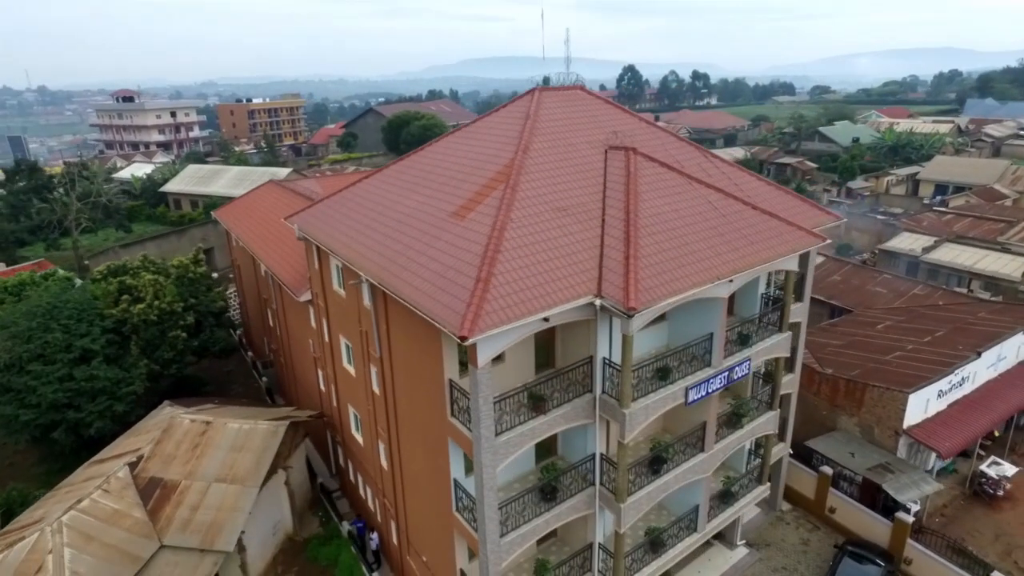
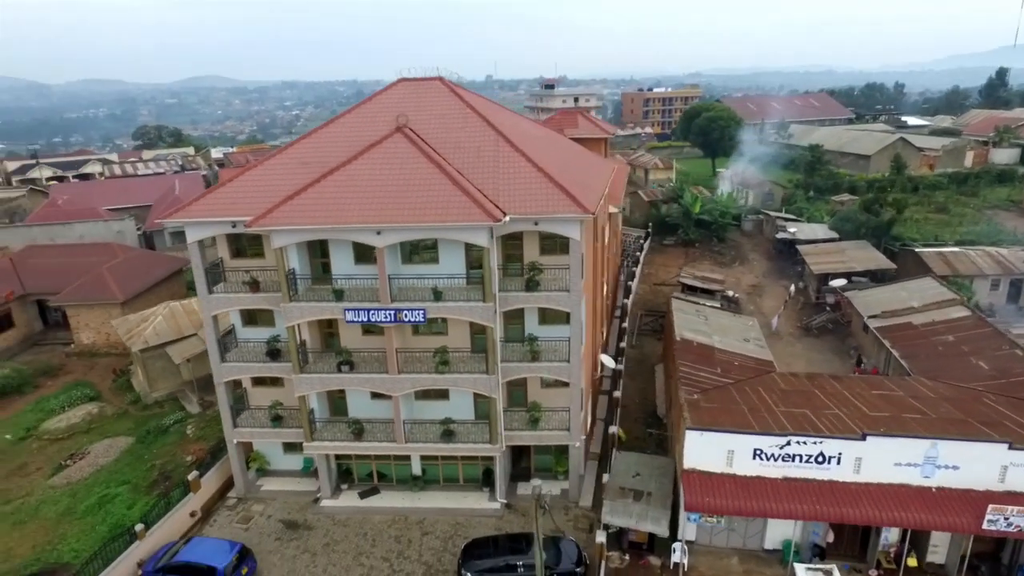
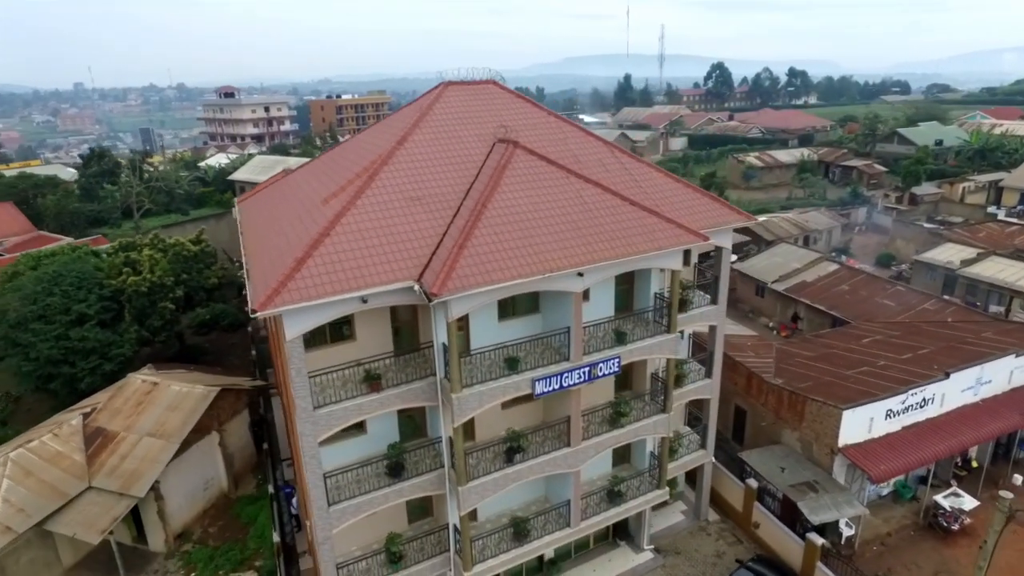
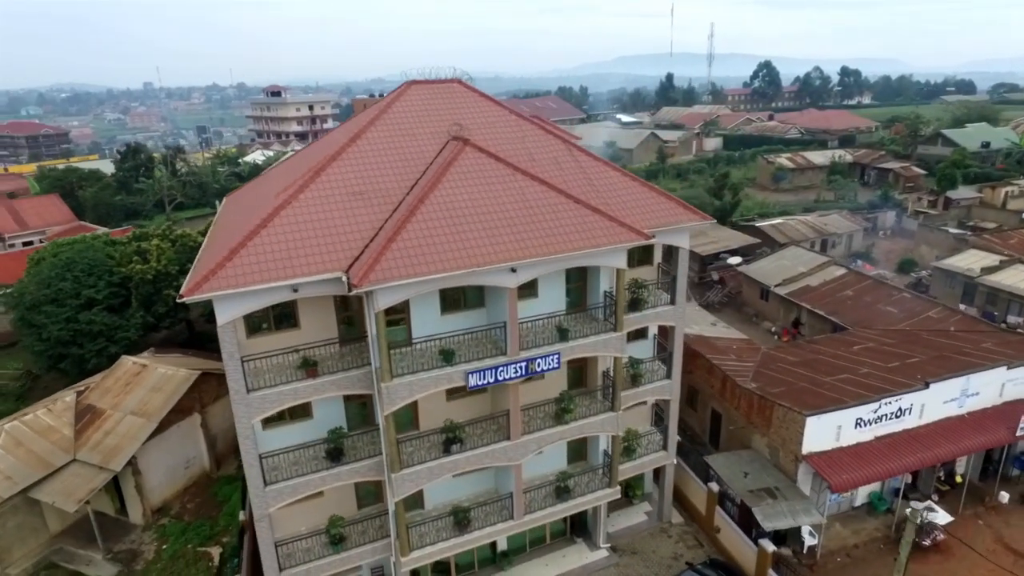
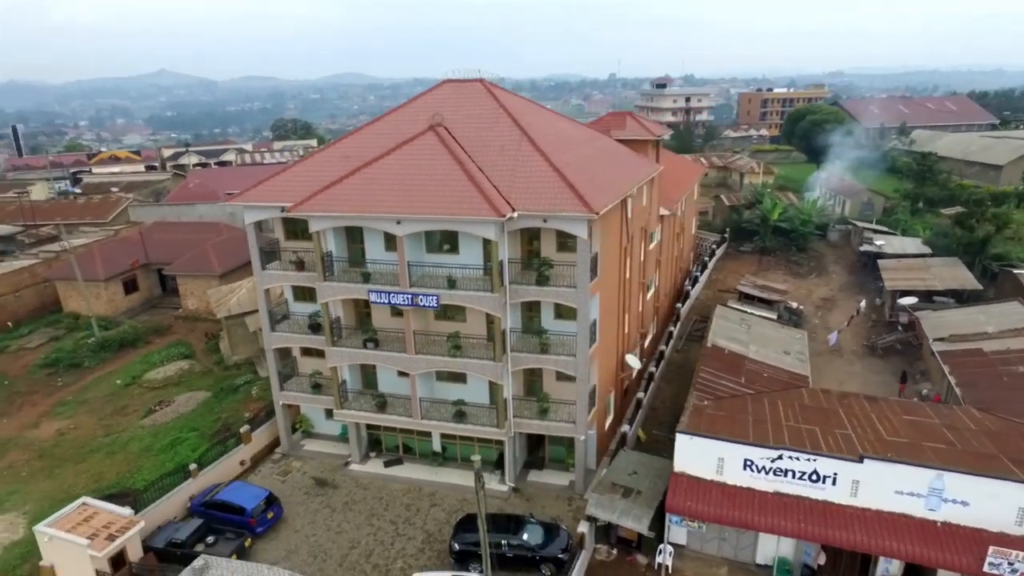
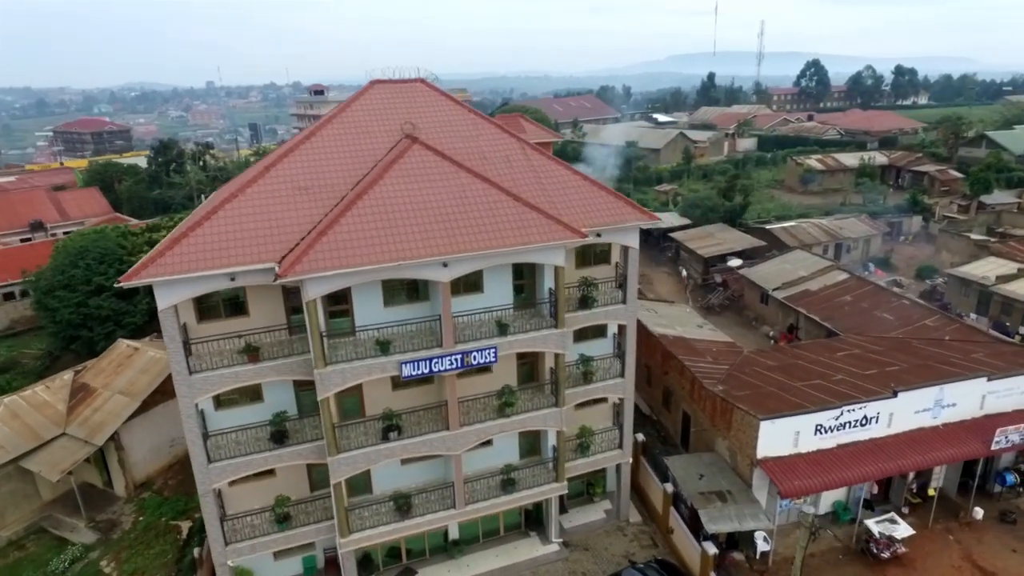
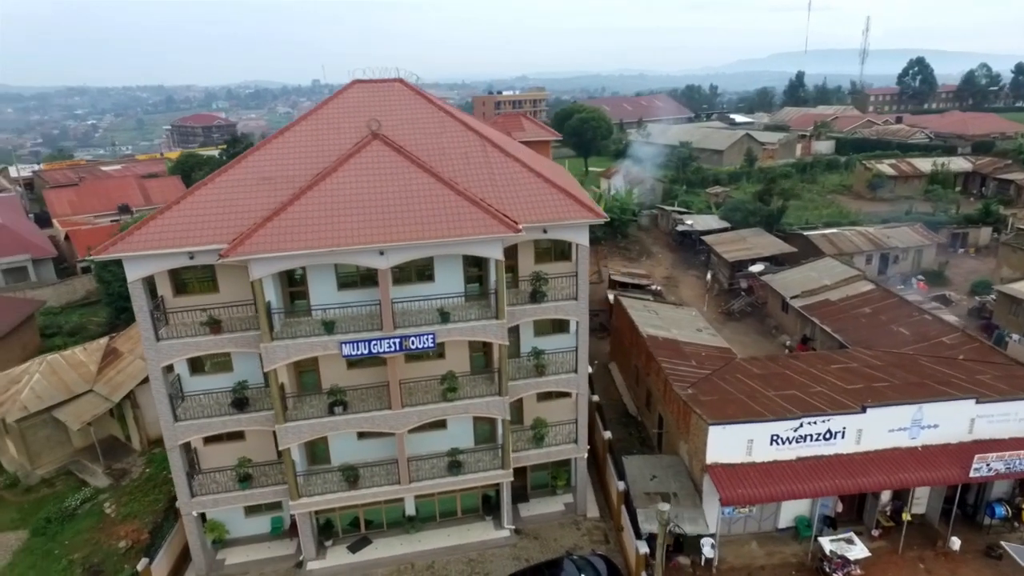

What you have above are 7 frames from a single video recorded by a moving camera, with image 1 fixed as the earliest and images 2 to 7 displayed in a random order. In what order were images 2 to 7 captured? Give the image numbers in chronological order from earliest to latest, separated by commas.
3, 4, 6, 7, 2, 5
